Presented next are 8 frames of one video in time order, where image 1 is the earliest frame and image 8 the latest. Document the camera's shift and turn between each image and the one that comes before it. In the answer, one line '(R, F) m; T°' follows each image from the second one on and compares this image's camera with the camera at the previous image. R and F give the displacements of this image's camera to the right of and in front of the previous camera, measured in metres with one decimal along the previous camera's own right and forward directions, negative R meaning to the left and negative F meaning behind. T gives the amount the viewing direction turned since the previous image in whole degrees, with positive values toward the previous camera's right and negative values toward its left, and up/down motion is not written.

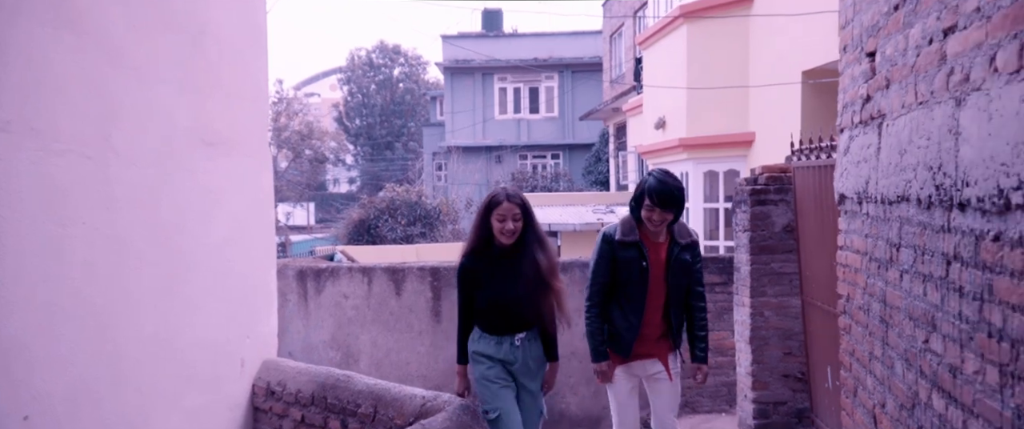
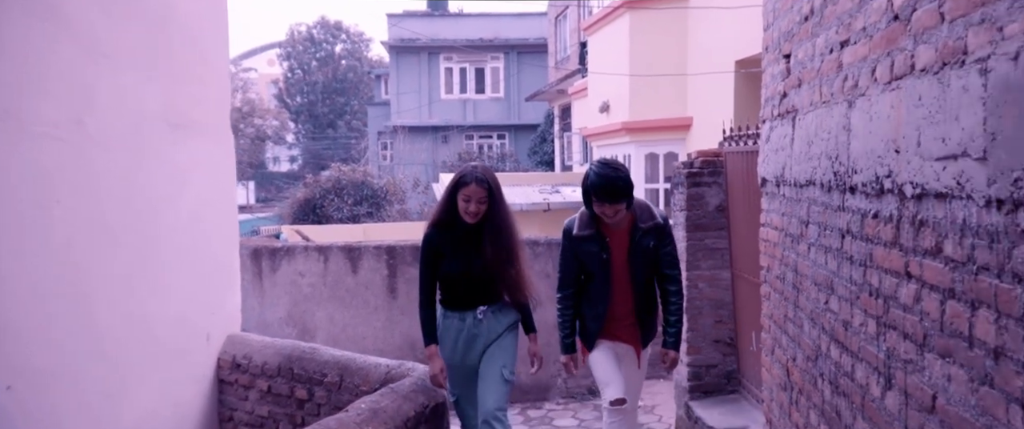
(-0.1, -0.4) m; +4°
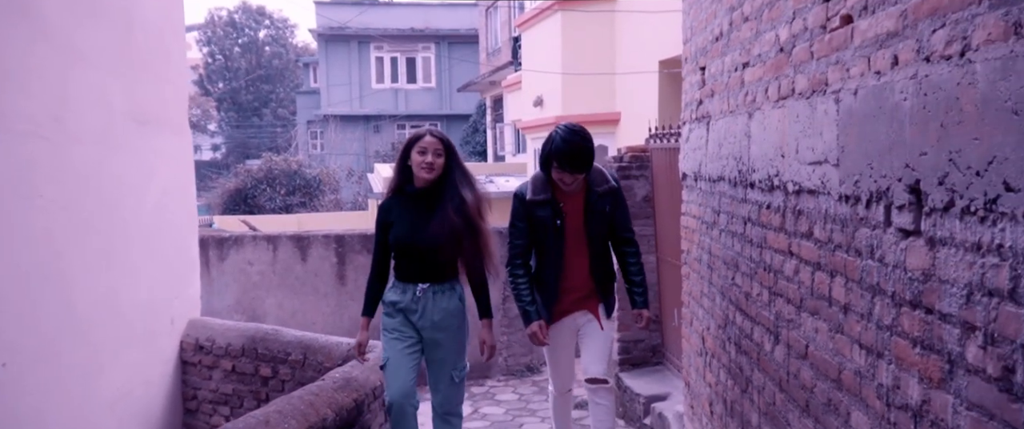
(-0.1, -0.5) m; +5°
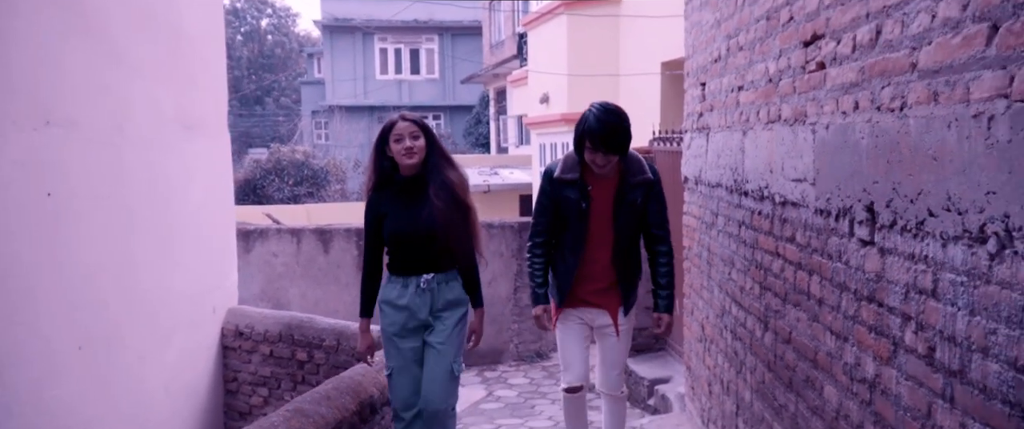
(-0.1, -0.5) m; 0°
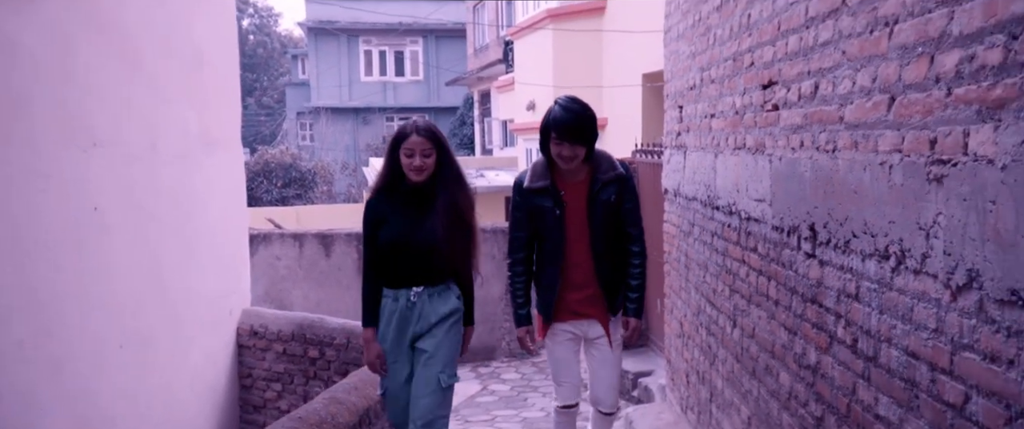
(-0.1, -0.6) m; +1°
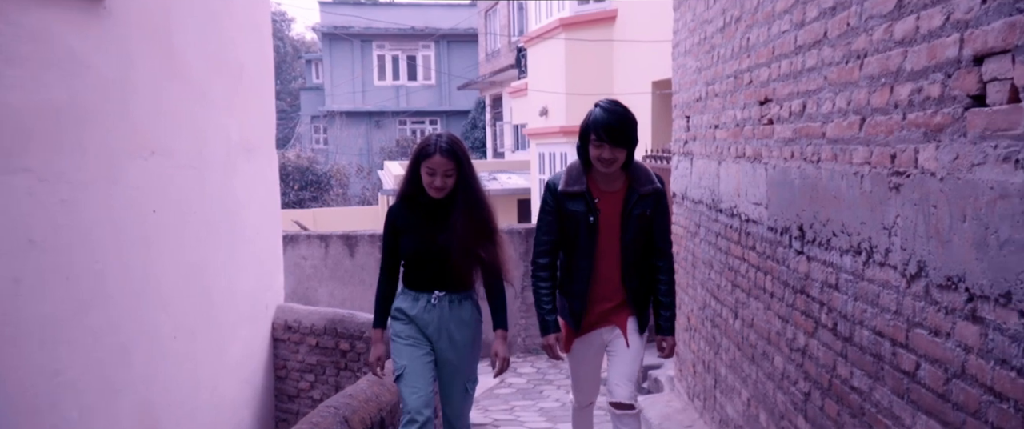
(-0.1, -0.5) m; -1°
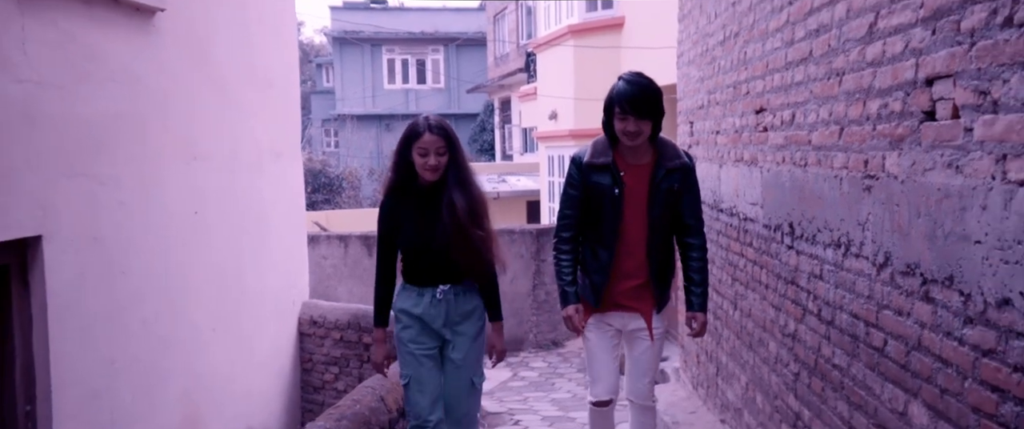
(-0.1, -0.4) m; 0°
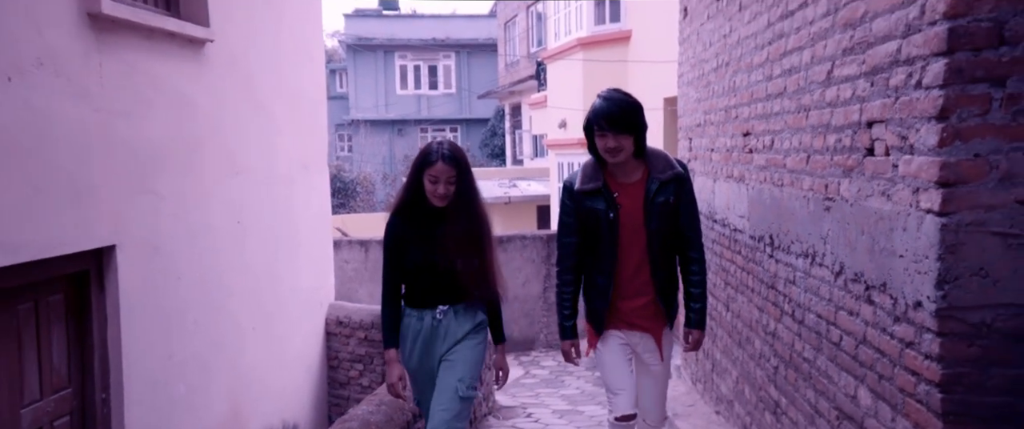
(0.0, -0.5) m; -1°
